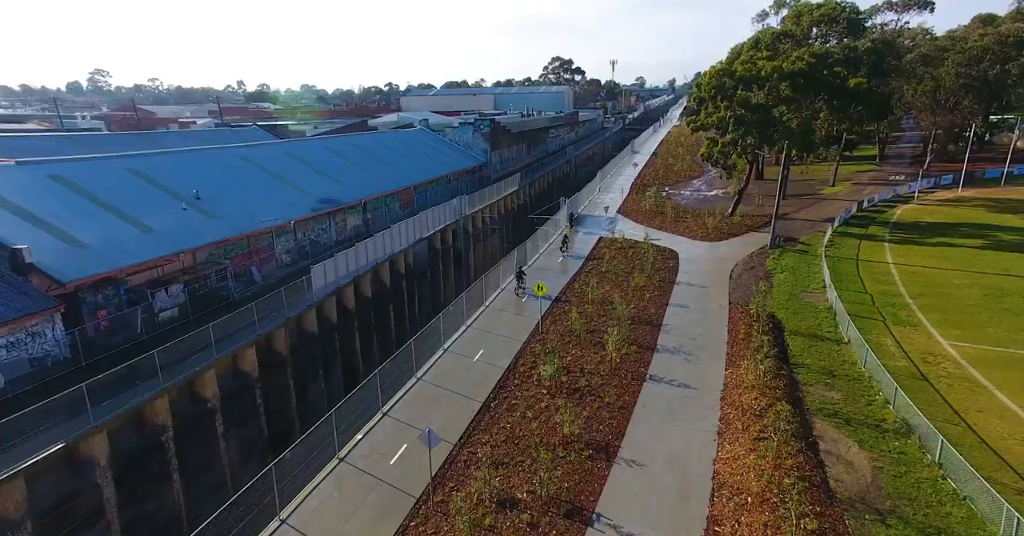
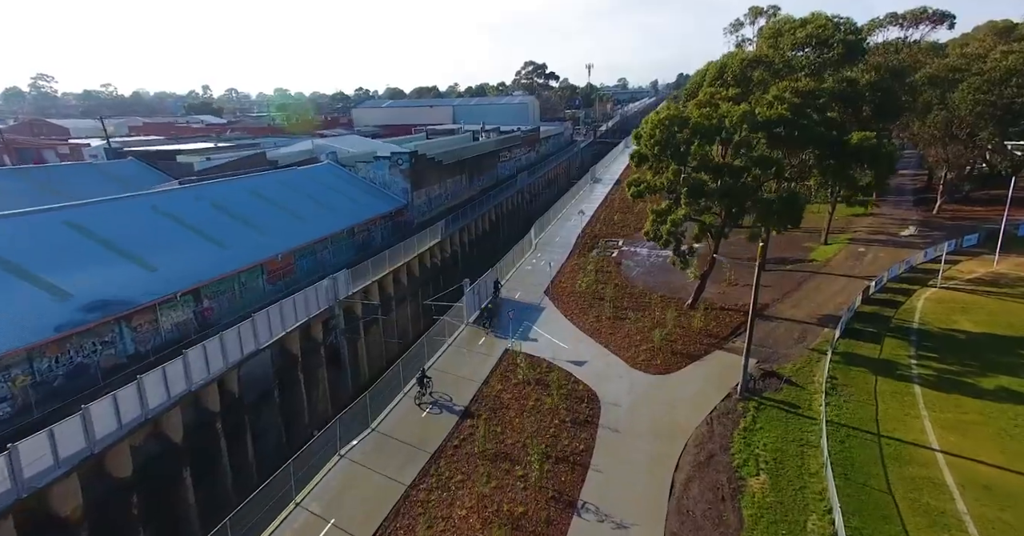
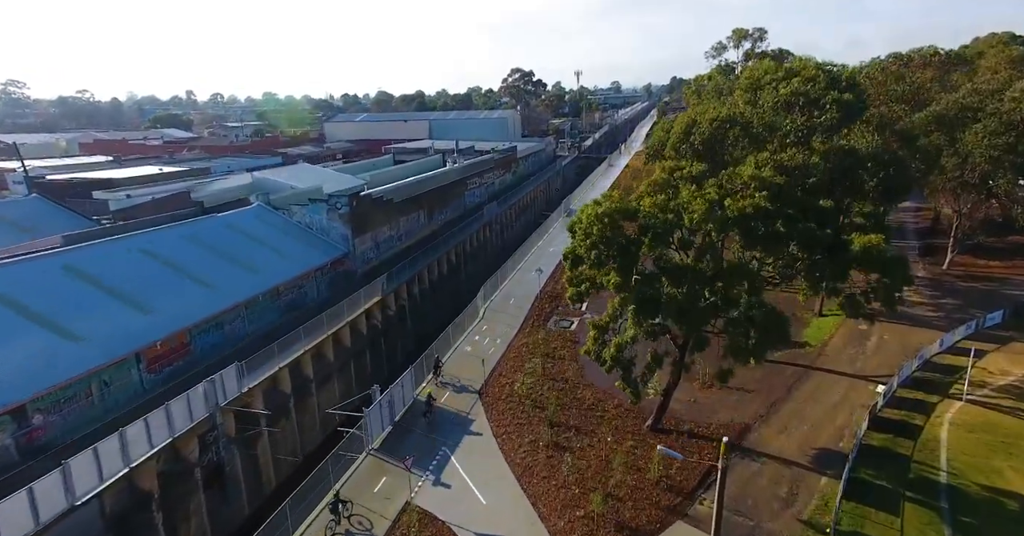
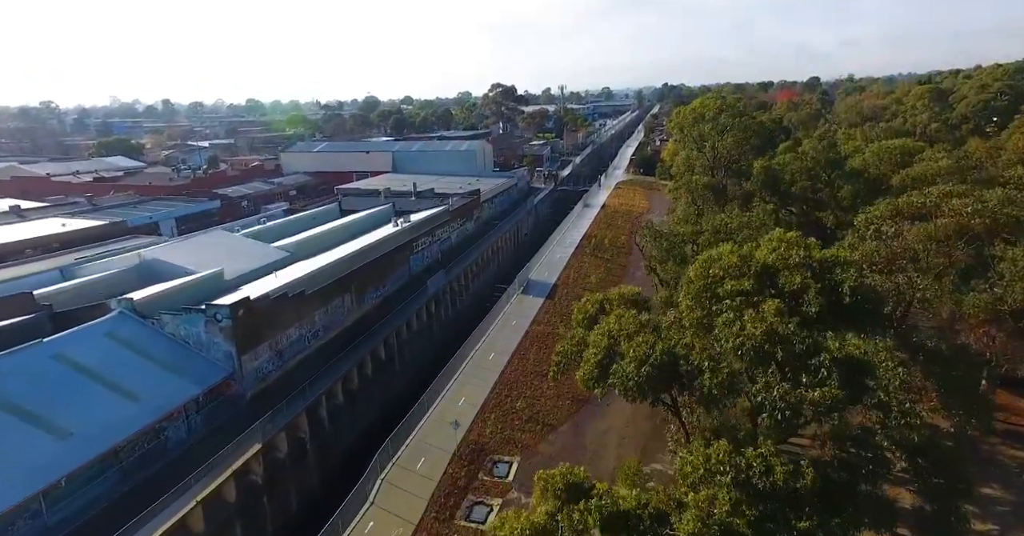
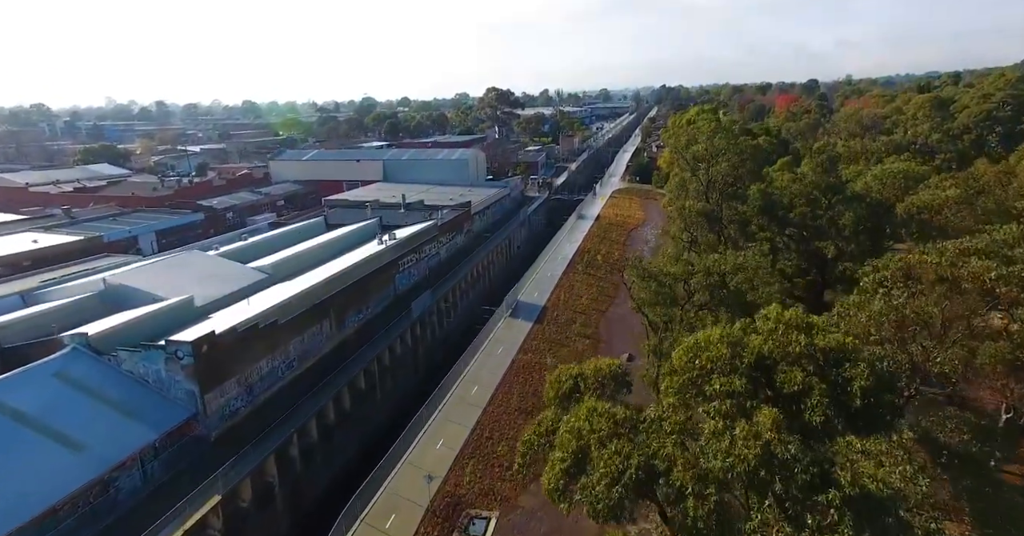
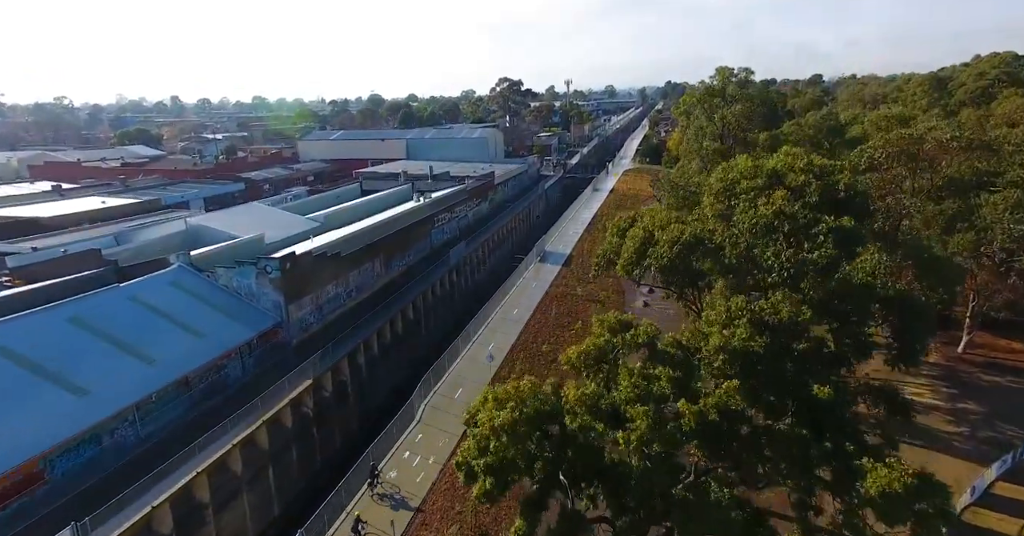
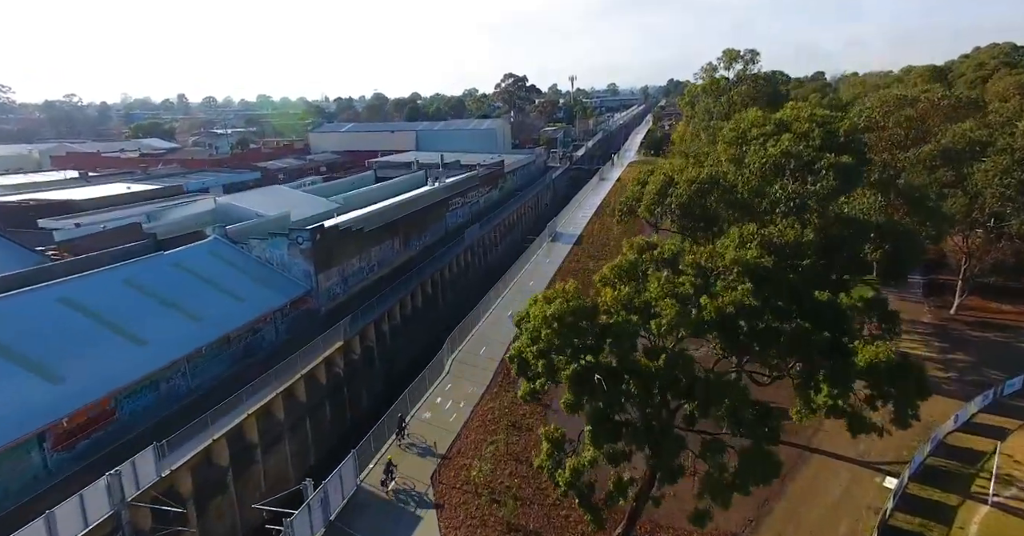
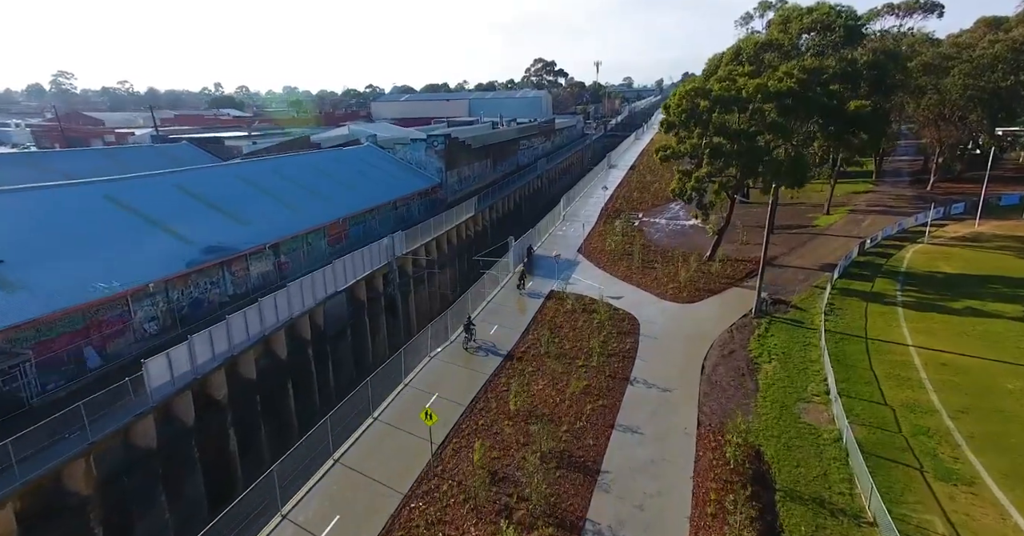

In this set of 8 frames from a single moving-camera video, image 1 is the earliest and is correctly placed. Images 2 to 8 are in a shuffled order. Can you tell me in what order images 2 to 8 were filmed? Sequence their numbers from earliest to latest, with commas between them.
8, 2, 3, 7, 6, 4, 5
